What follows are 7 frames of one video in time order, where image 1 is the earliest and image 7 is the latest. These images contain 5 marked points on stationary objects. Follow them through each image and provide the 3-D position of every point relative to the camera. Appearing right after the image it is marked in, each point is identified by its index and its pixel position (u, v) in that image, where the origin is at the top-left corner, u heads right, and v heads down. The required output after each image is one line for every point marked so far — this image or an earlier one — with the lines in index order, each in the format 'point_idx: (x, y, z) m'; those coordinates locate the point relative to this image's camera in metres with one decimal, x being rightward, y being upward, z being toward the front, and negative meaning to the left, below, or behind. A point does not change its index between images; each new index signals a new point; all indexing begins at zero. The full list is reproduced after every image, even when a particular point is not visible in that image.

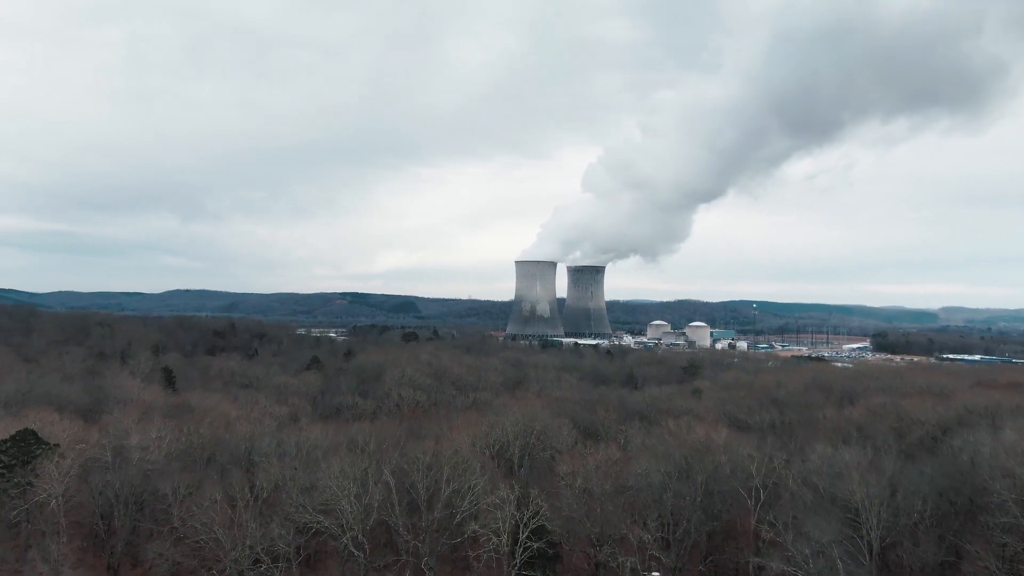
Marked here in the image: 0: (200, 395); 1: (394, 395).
0: (-9.0, -3.1, +17.8) m
1: (-3.7, -3.4, +19.0) m
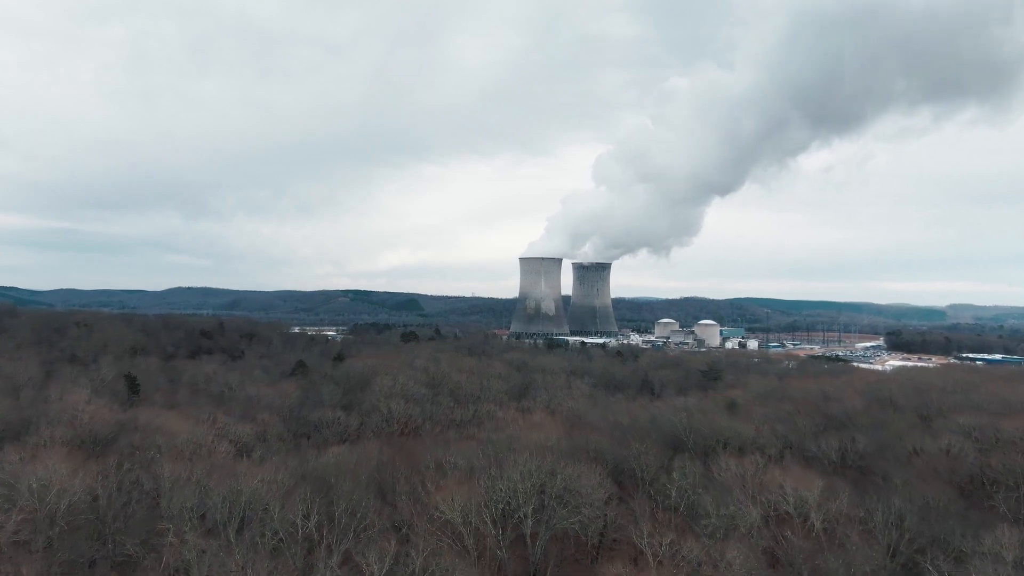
0: (-8.8, -3.0, +15.2) m
1: (-3.5, -3.3, +16.4) m
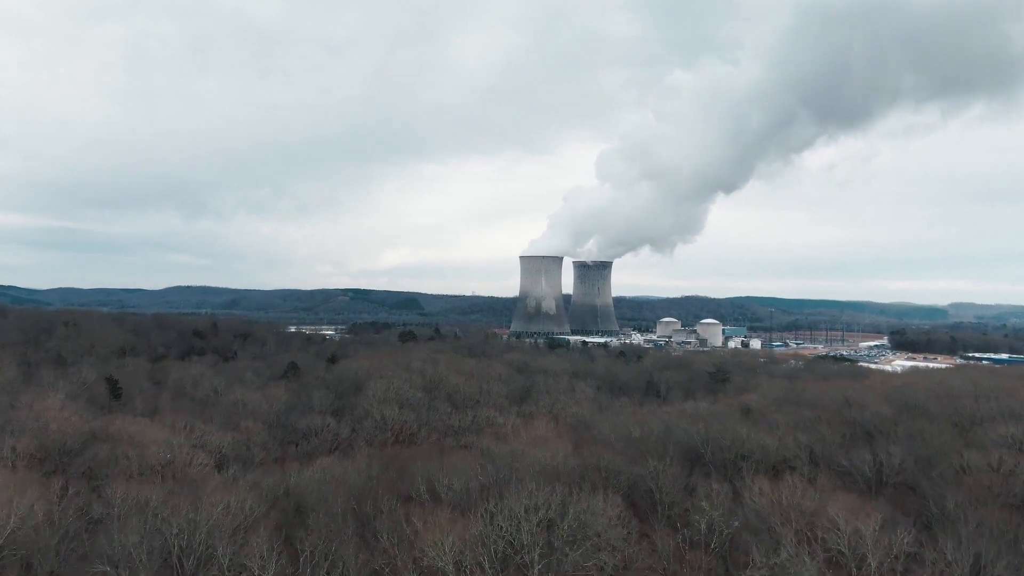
0: (-8.8, -3.0, +14.3) m
1: (-3.5, -3.3, +15.4) m
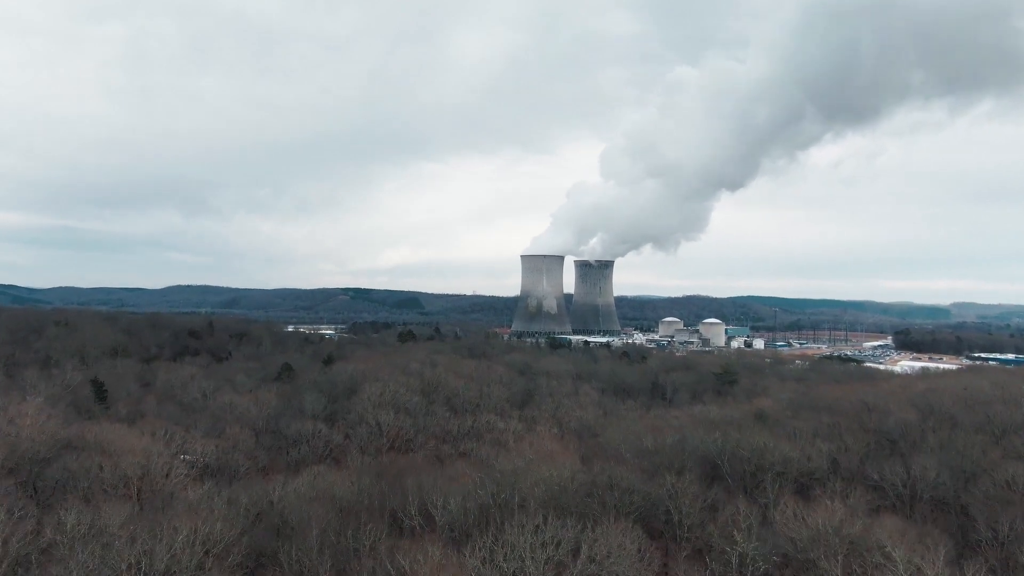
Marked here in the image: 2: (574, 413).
0: (-8.8, -3.0, +13.5) m
1: (-3.4, -3.2, +14.7) m
2: (+1.7, -3.5, +17.2) m
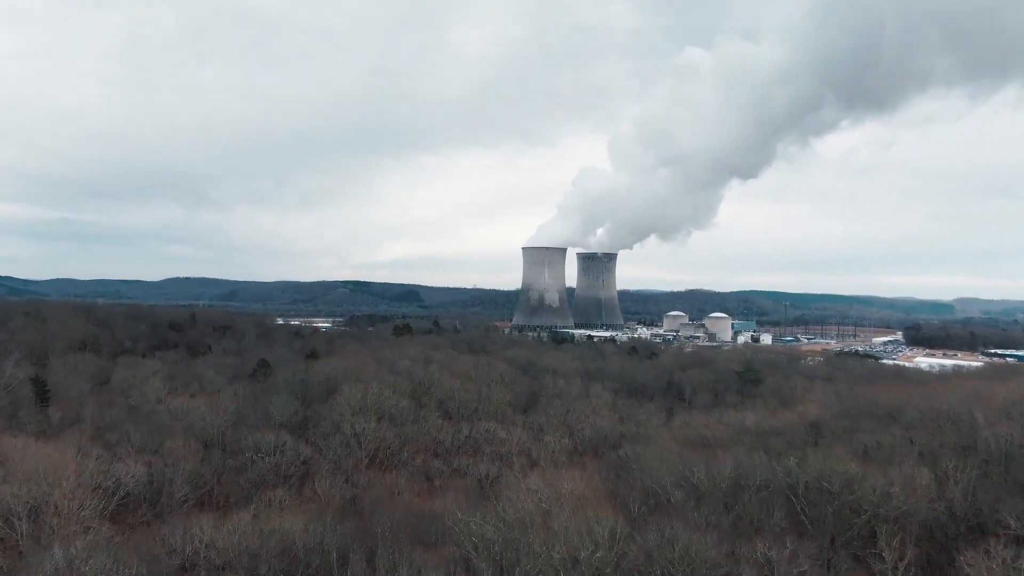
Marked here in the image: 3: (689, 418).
0: (-8.7, -2.6, +11.1) m
1: (-3.4, -2.9, +12.2) m
2: (+1.8, -3.1, +14.8) m
3: (+4.6, -3.3, +15.8) m
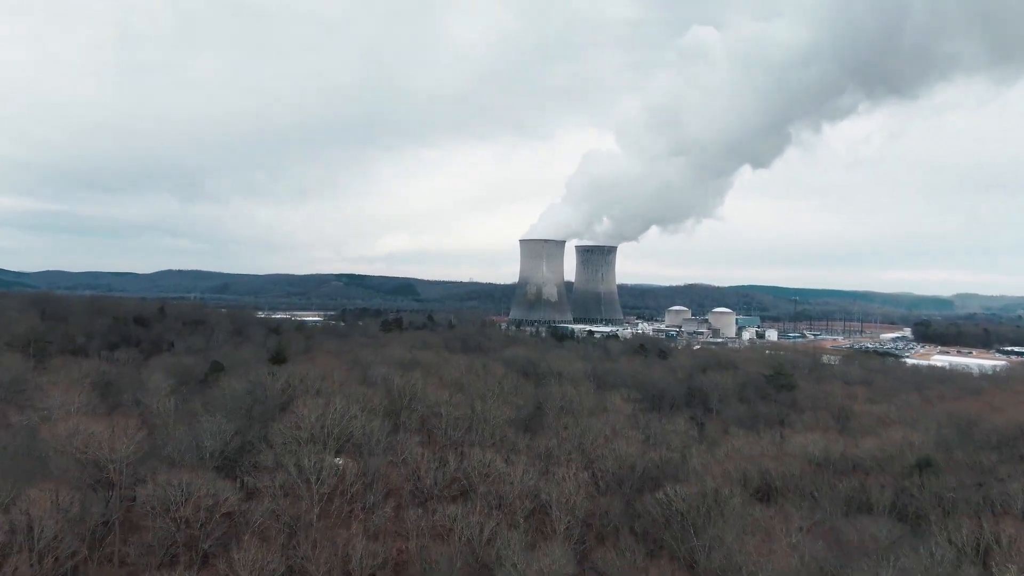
0: (-8.6, -2.4, +7.8) m
1: (-3.3, -2.7, +9.0) m
2: (+1.9, -2.9, +11.6) m
3: (+4.6, -3.1, +12.7) m
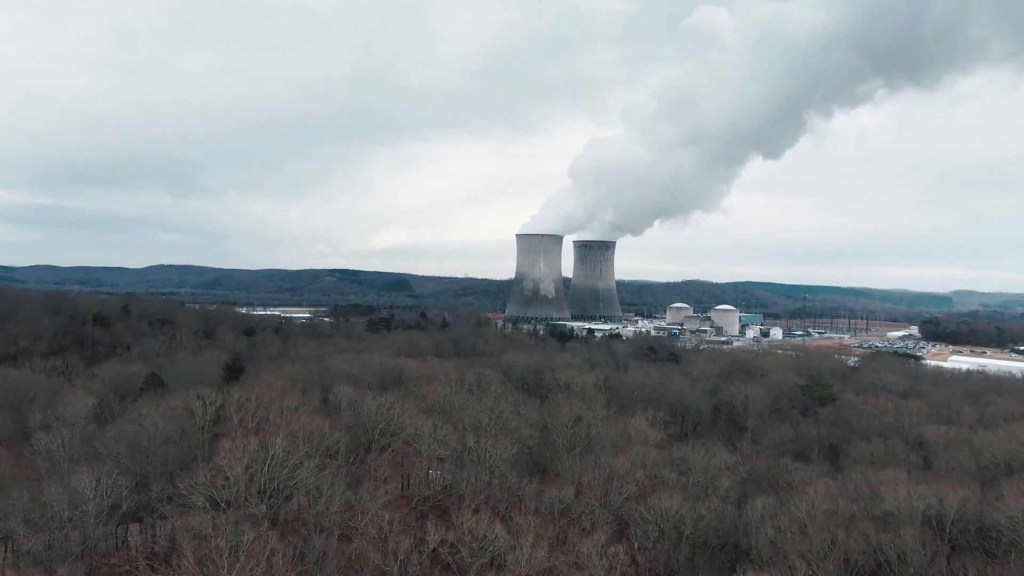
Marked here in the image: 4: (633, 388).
0: (-8.6, -2.4, +4.8) m
1: (-3.2, -2.7, +6.0) m
2: (+1.9, -2.9, +8.6) m
3: (+4.6, -3.1, +9.7) m
4: (+3.8, -3.0, +18.0) m
